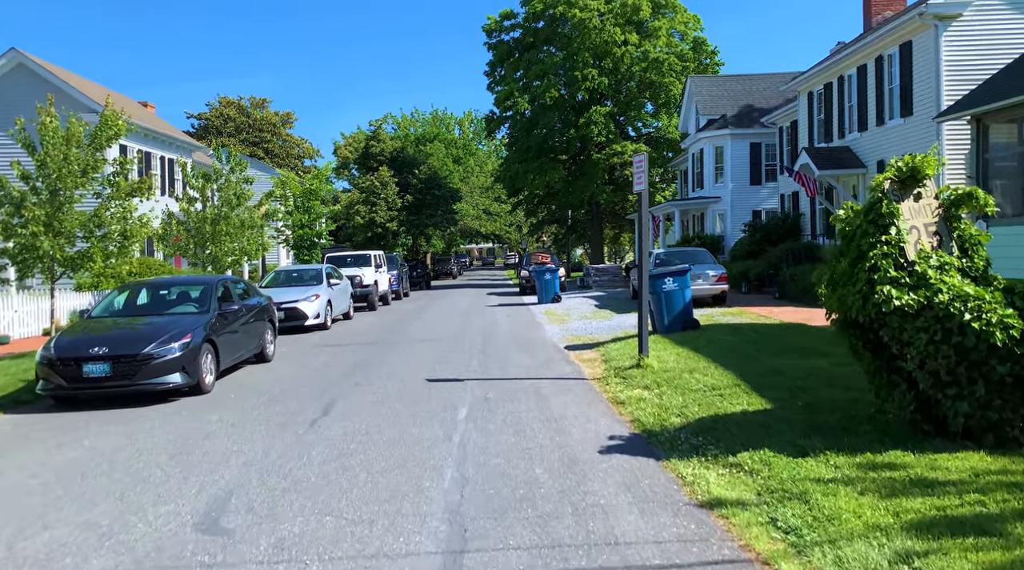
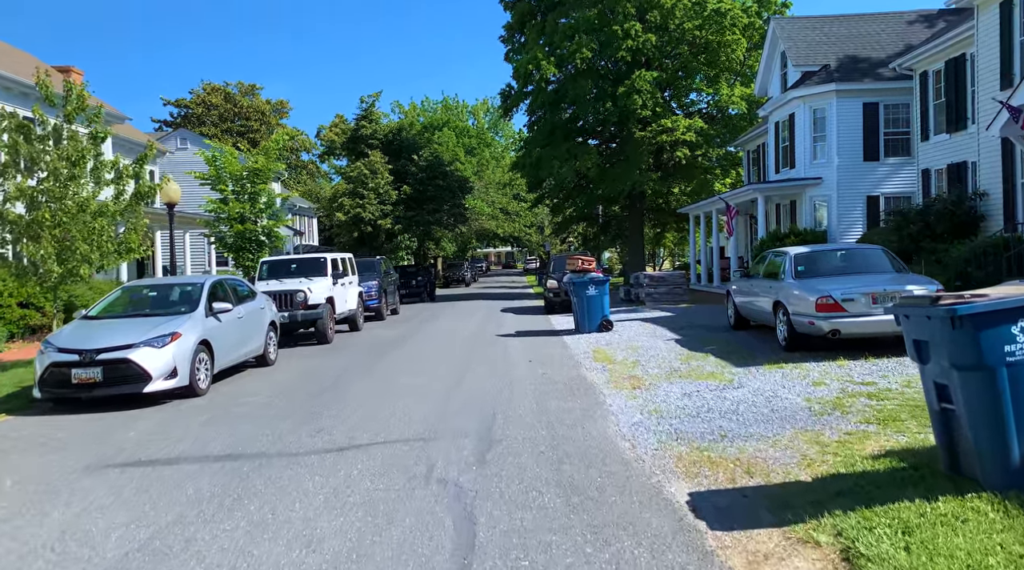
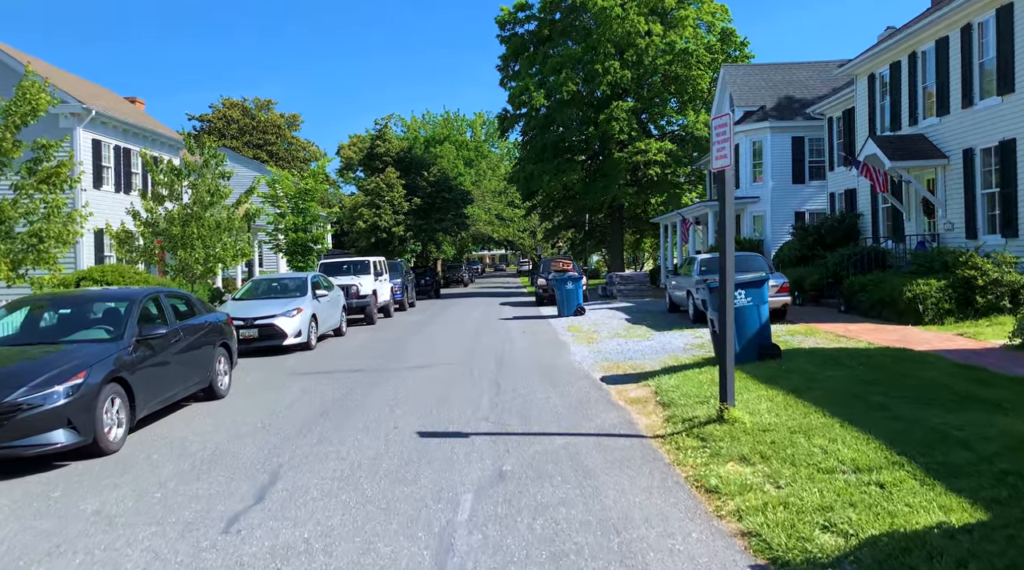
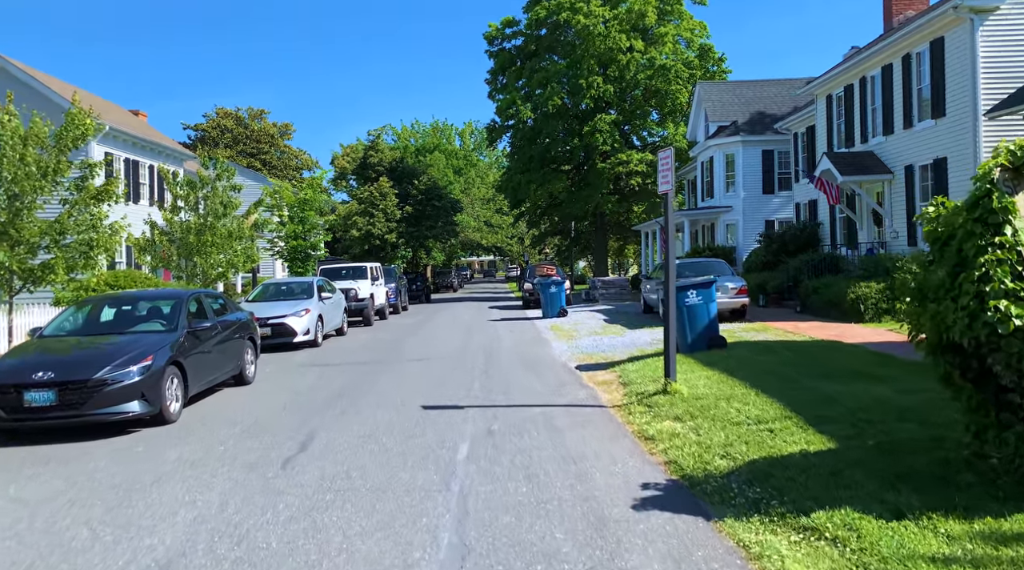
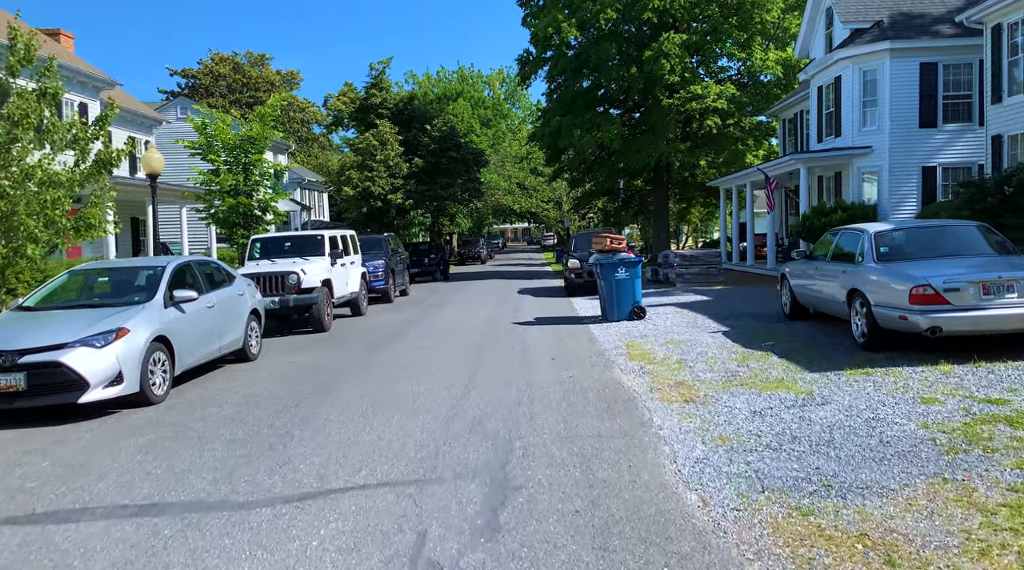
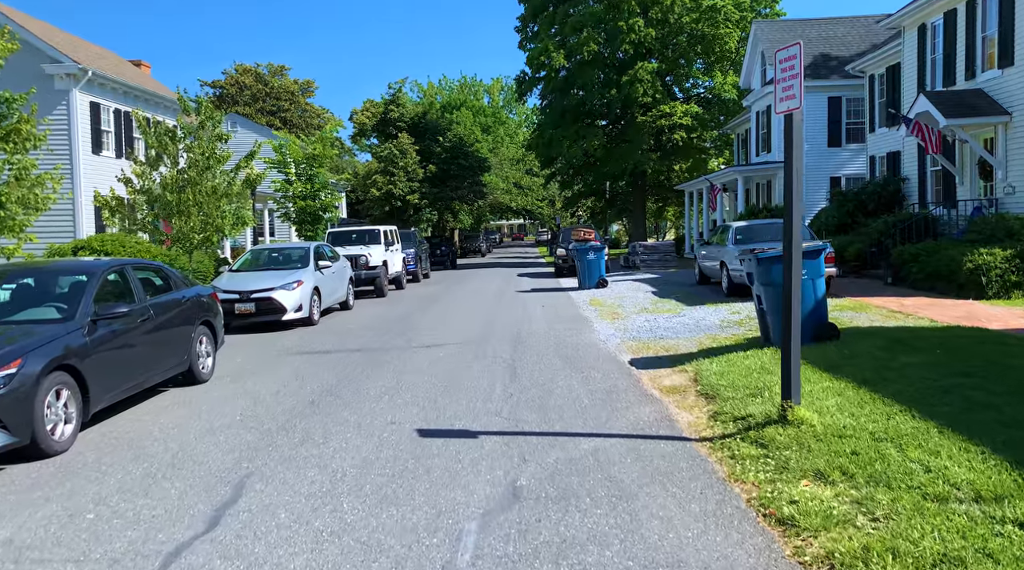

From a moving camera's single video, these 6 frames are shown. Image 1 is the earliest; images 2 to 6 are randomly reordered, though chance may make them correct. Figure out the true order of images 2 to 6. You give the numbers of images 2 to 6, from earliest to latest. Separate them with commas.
4, 3, 6, 2, 5
